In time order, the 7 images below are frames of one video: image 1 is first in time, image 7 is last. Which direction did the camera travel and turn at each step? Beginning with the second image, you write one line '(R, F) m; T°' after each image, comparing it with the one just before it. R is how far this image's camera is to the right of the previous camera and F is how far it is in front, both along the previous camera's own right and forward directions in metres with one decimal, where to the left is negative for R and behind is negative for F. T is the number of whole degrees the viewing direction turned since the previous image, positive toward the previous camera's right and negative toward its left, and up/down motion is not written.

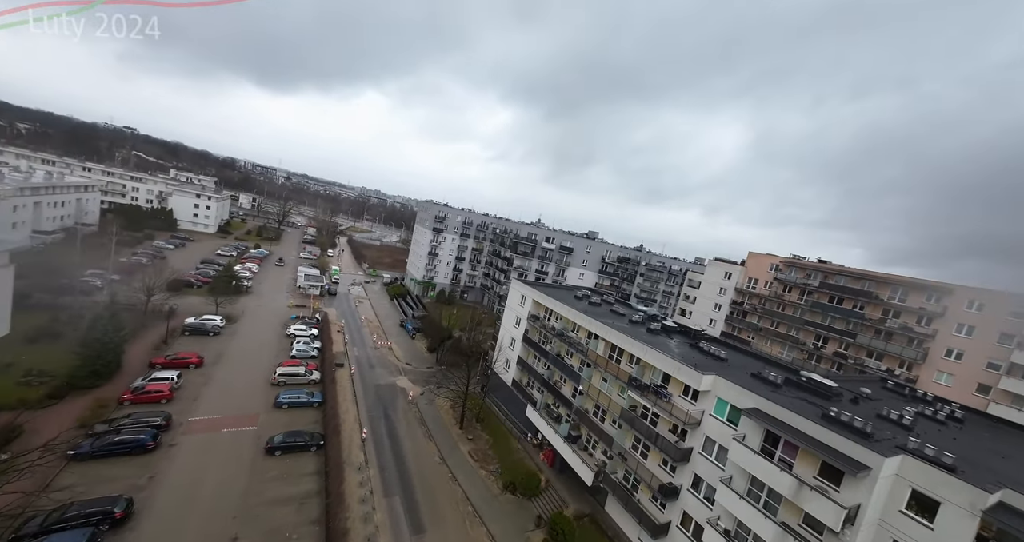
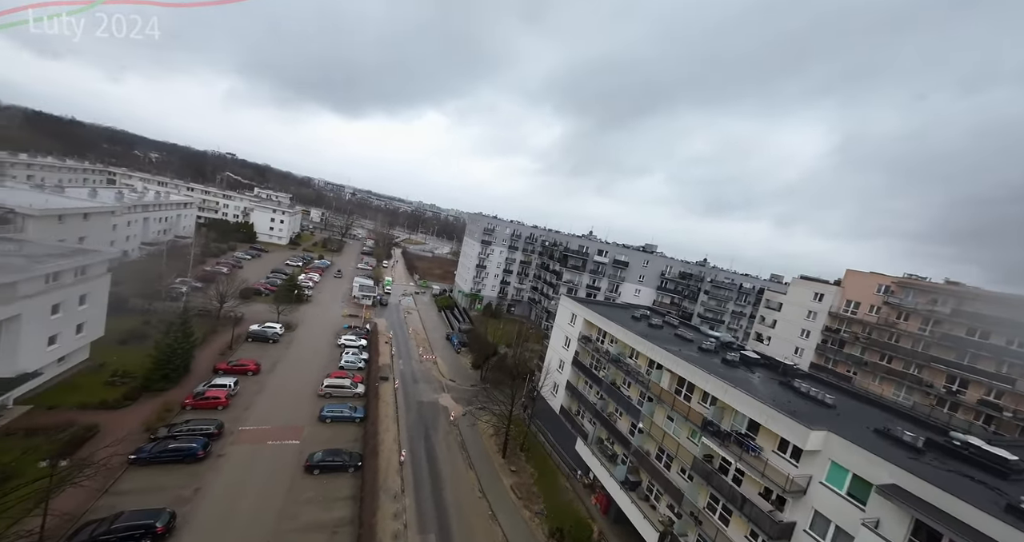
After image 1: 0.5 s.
(0.0, +1.9) m; -7°
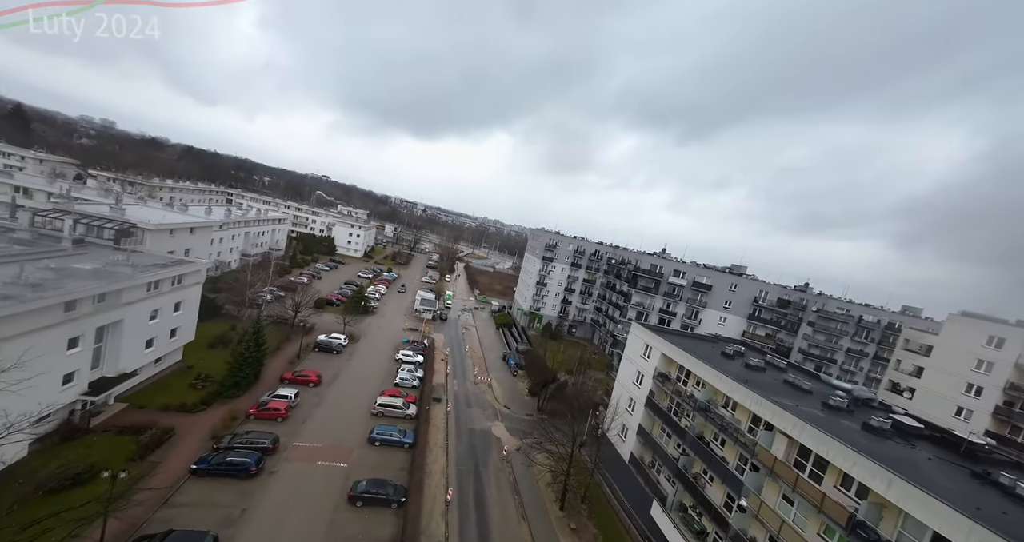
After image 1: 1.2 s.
(-0.2, +2.7) m; -8°
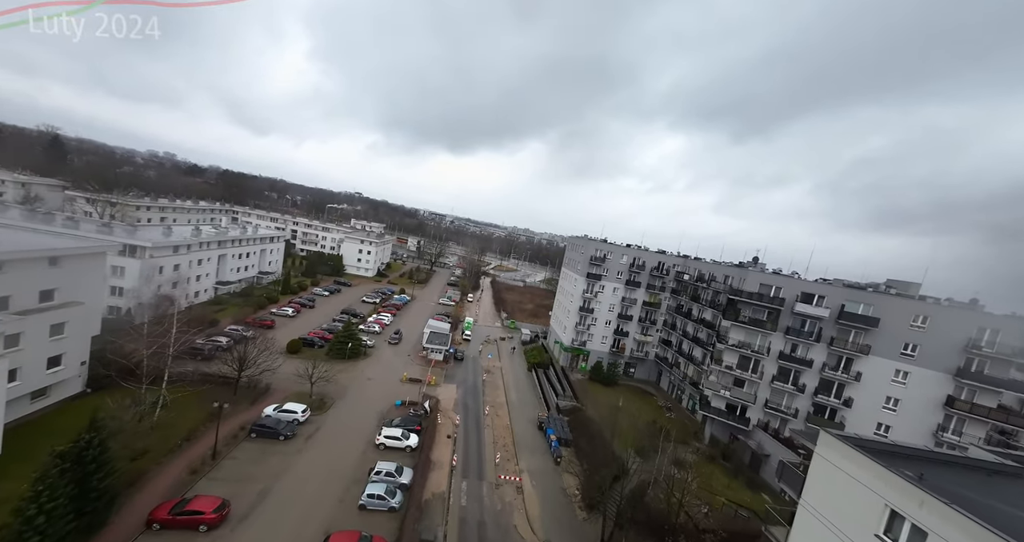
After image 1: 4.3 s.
(-0.2, +12.0) m; -4°
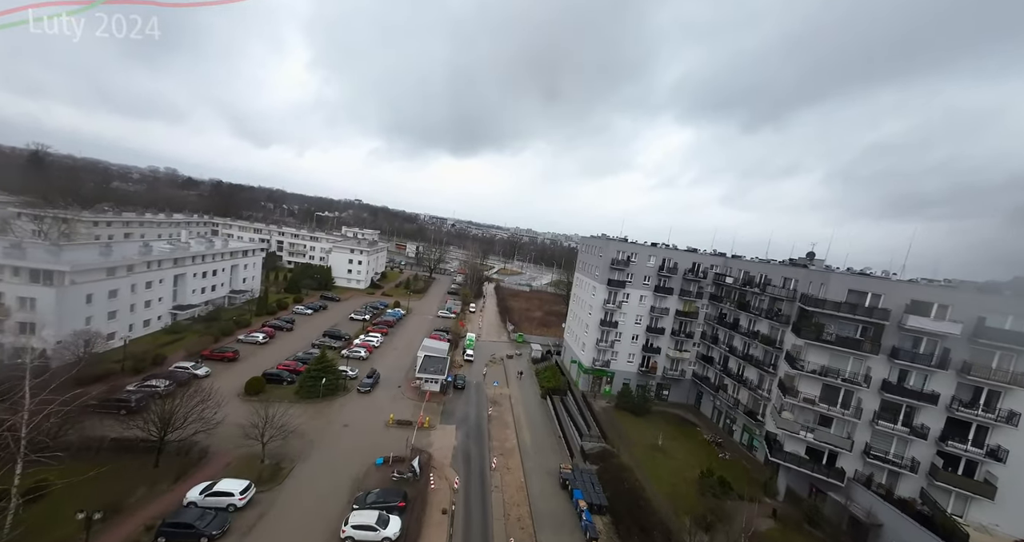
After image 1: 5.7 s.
(-0.1, +6.2) m; -1°
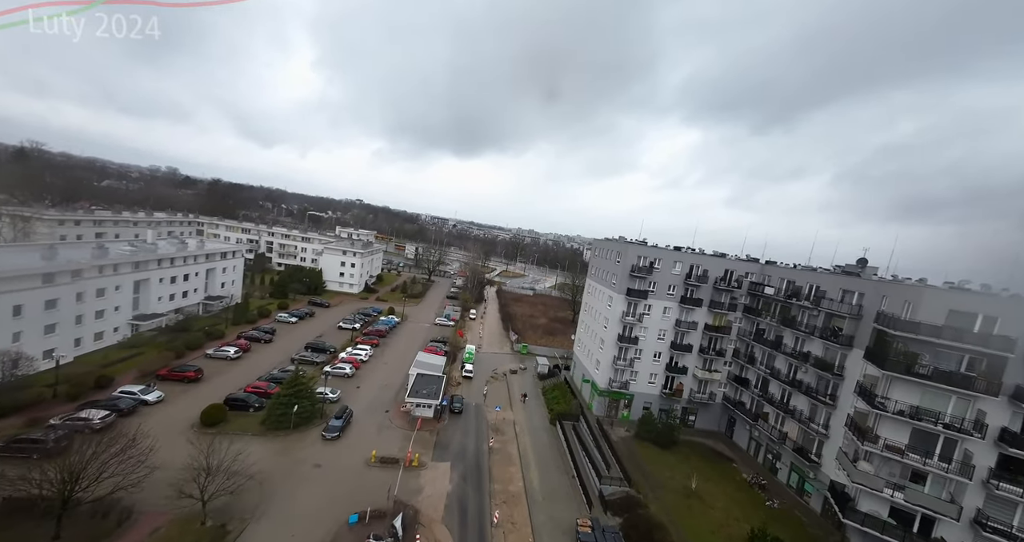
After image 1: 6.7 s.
(-0.2, +4.1) m; 0°
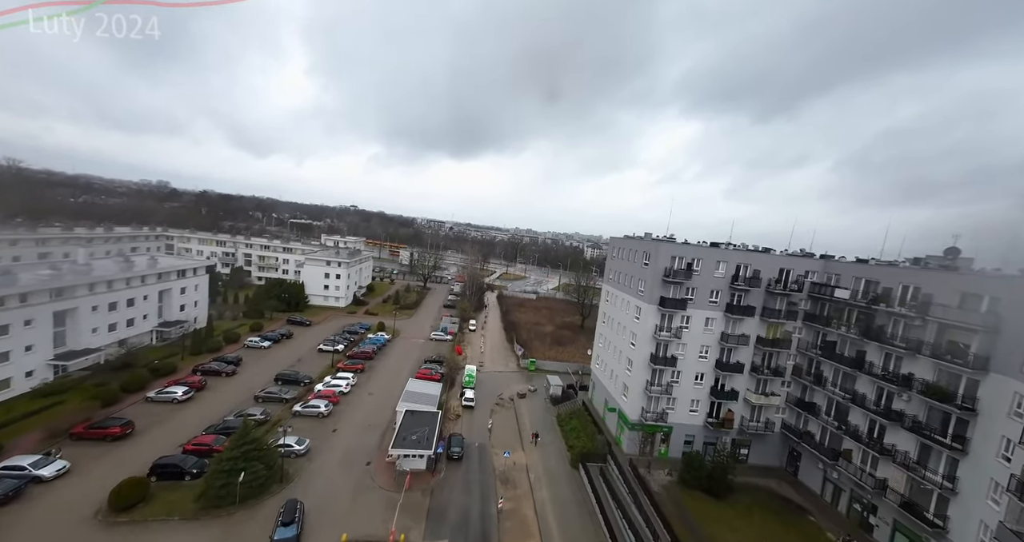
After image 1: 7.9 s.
(-0.3, +5.5) m; 0°
